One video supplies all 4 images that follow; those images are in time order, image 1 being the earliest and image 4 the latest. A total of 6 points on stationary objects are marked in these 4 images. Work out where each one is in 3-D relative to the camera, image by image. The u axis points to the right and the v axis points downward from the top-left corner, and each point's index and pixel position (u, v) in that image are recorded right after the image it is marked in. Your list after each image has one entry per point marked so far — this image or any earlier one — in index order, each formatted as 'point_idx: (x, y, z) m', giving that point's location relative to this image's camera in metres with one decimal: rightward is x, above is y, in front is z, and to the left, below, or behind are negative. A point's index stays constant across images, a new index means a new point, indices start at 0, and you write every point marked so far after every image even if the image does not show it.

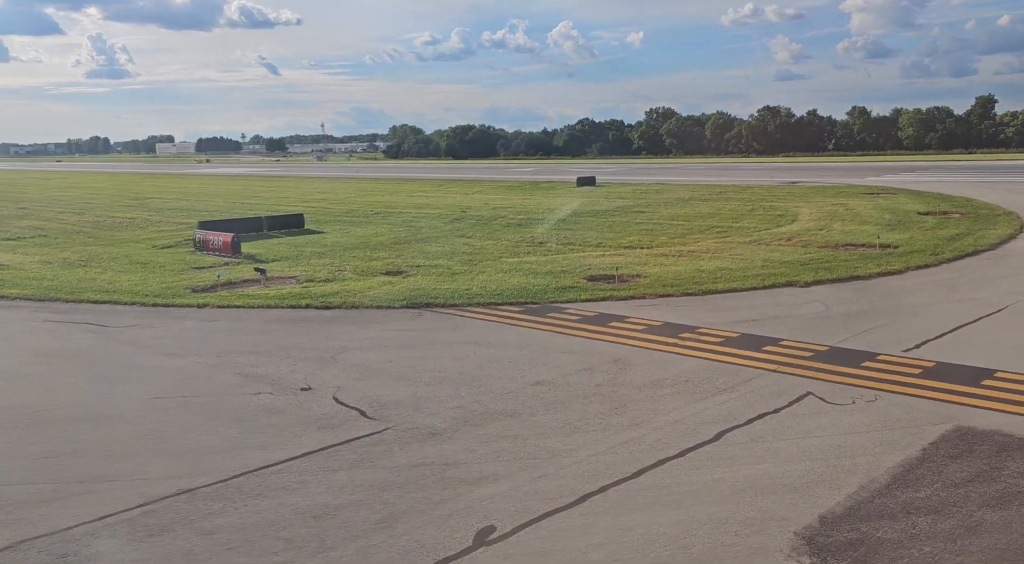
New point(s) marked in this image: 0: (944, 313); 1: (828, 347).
0: (+7.8, -0.6, +14.4) m
1: (+4.6, -0.9, +11.7) m
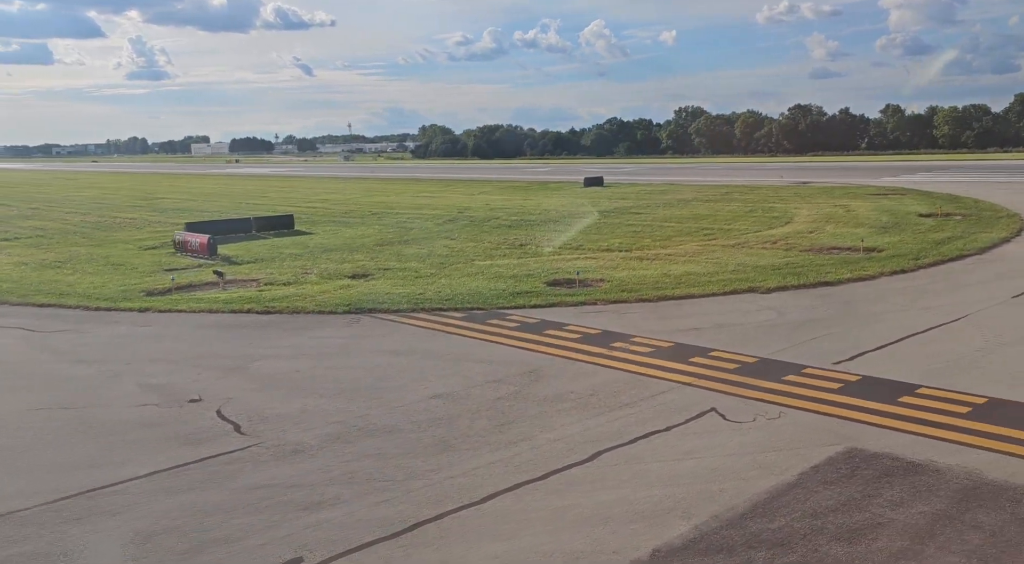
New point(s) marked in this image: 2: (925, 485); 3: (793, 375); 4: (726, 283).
0: (+6.7, -0.7, +13.9) m
1: (+3.4, -1.1, +11.3) m
2: (+3.4, -1.7, +6.7) m
3: (+3.6, -1.2, +10.4) m
4: (+5.0, 0.0, +18.9) m
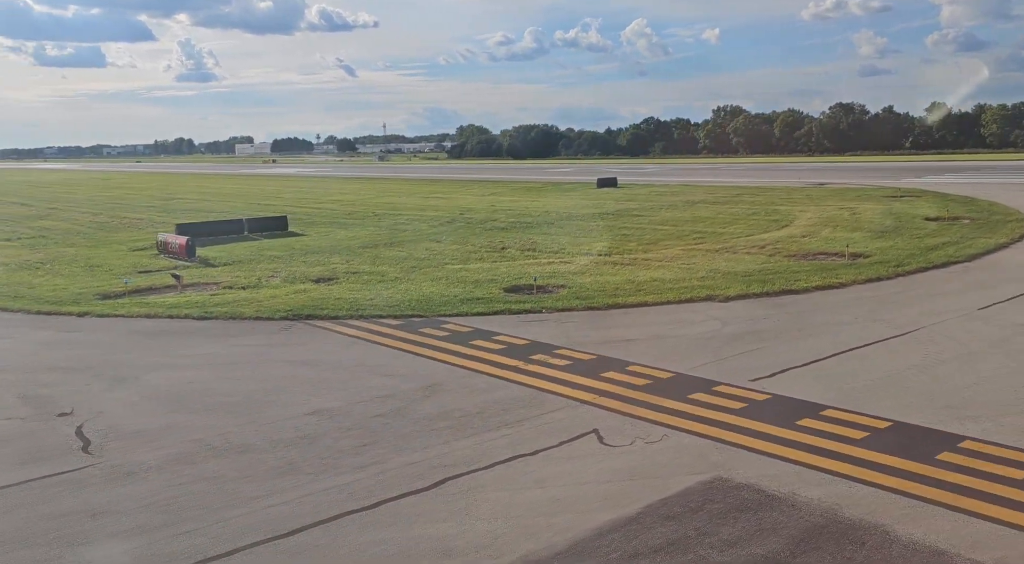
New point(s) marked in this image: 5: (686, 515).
0: (+5.5, -0.9, +13.3) m
1: (+2.1, -1.2, +10.7) m
2: (+2.0, -1.8, +6.1) m
3: (+2.3, -1.3, +9.8) m
4: (+4.0, -0.2, +18.3) m
5: (+1.4, -1.8, +6.3) m
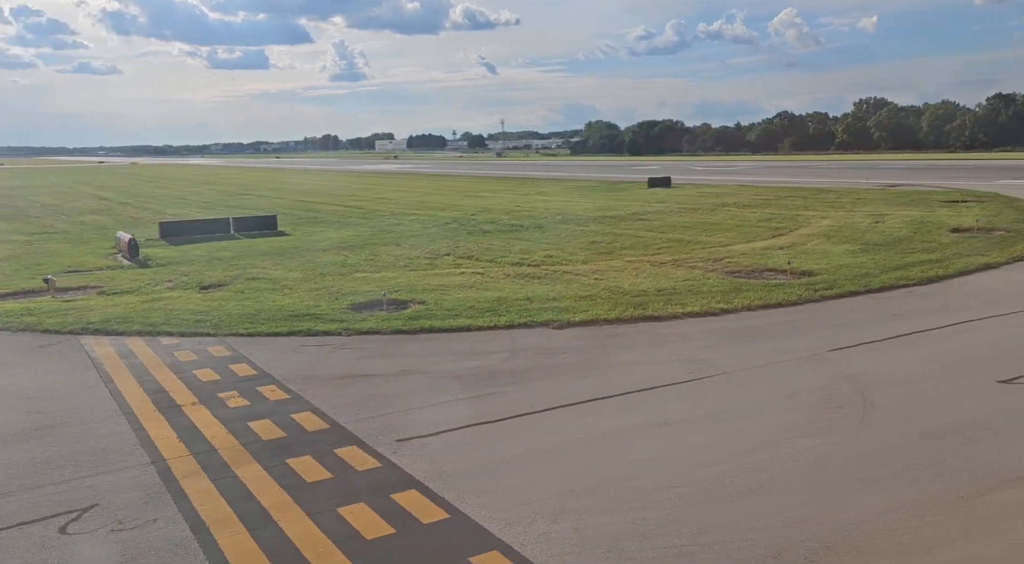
0: (+1.5, -1.3, +11.3) m
1: (-2.1, -1.6, +9.1) m
2: (-2.8, -2.2, +4.6) m
3: (-2.0, -1.8, +8.2) m
4: (+0.6, -0.6, +16.5) m
5: (-3.3, -2.2, +4.8) m
